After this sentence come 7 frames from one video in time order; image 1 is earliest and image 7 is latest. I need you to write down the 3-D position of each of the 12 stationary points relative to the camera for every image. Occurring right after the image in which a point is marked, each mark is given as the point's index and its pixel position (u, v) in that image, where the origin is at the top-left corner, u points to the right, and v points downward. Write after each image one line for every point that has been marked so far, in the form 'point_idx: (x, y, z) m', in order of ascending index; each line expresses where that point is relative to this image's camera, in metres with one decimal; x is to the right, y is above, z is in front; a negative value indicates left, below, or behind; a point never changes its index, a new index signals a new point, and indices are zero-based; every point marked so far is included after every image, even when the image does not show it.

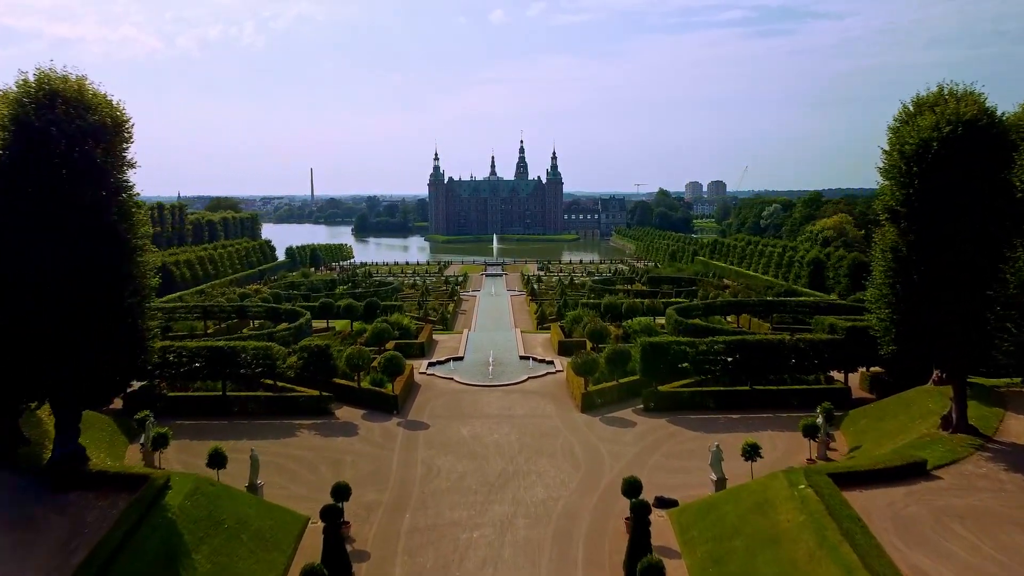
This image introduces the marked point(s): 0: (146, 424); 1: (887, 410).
0: (-5.2, -2.0, +16.1) m
1: (+5.7, -1.8, +17.0) m
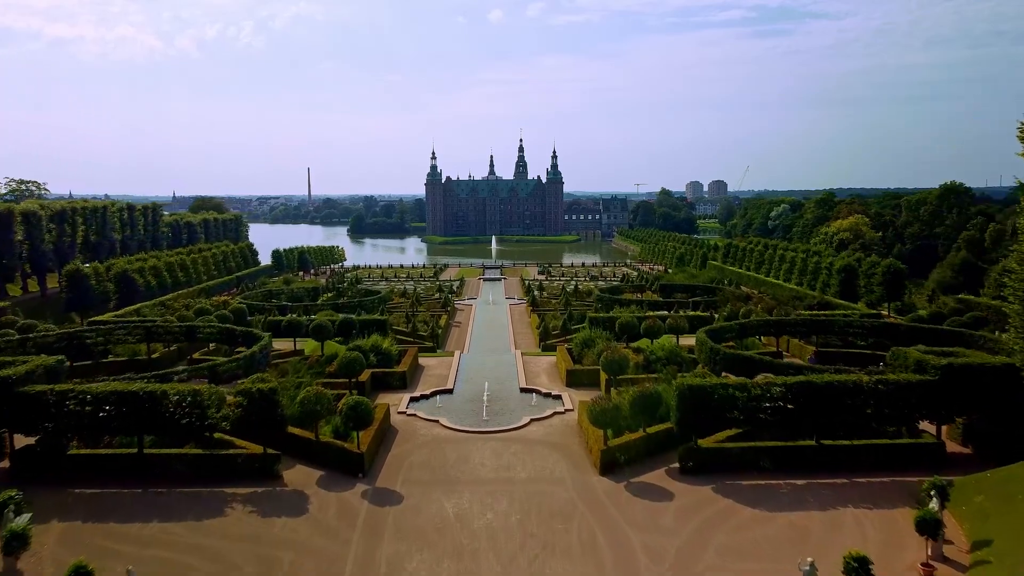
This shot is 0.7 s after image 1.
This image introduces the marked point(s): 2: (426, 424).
0: (-5.2, -2.3, +11.7) m
1: (+5.6, -2.2, +12.6) m
2: (-1.4, -2.3, +18.9) m
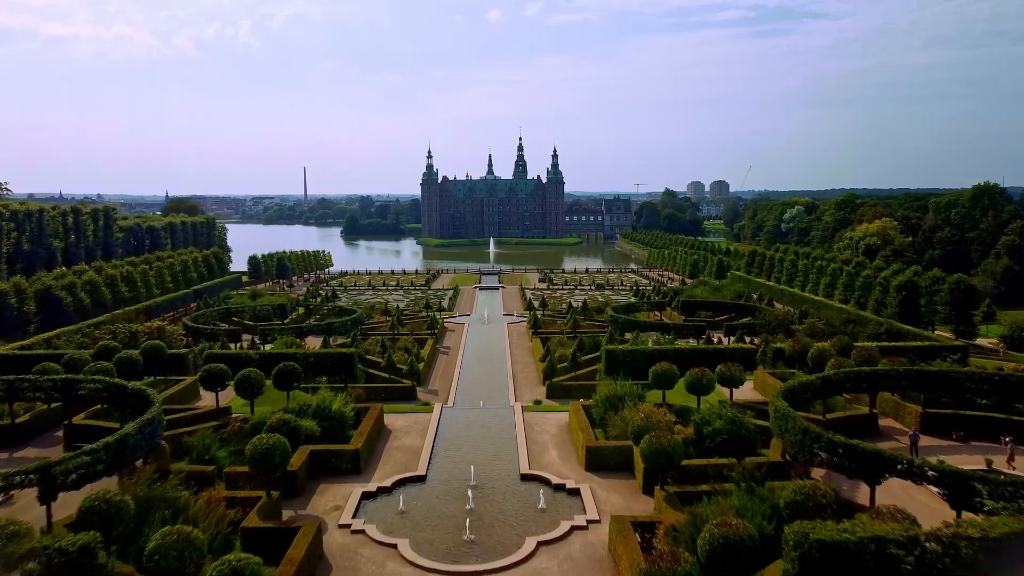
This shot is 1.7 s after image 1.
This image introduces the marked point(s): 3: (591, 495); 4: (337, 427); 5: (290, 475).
0: (-5.3, -2.9, +5.2) m
1: (+5.6, -2.8, +6.1) m
2: (-1.5, -2.9, +12.3) m
3: (+1.0, -2.7, +14.7) m
4: (-2.7, -2.1, +17.3) m
5: (-2.9, -2.4, +14.5) m
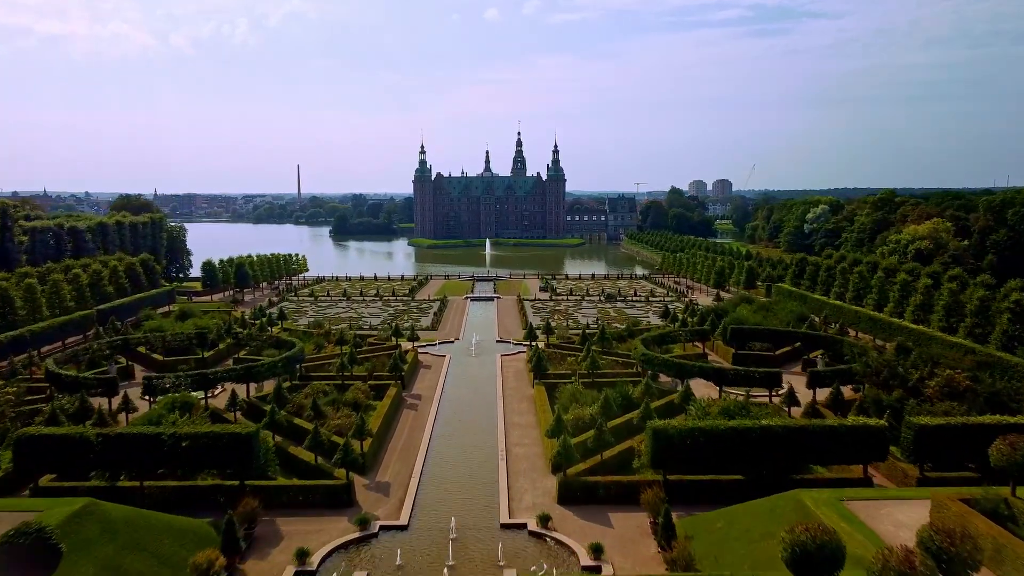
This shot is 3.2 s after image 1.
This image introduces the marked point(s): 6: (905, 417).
0: (-5.4, -3.6, -4.8) m
1: (+5.5, -3.5, -3.9) m
2: (-1.6, -3.5, +2.4) m
3: (+0.9, -3.3, +4.7) m
4: (-2.8, -2.7, +7.4) m
5: (-3.0, -3.0, +4.5) m
6: (+6.7, -2.0, +19.1) m
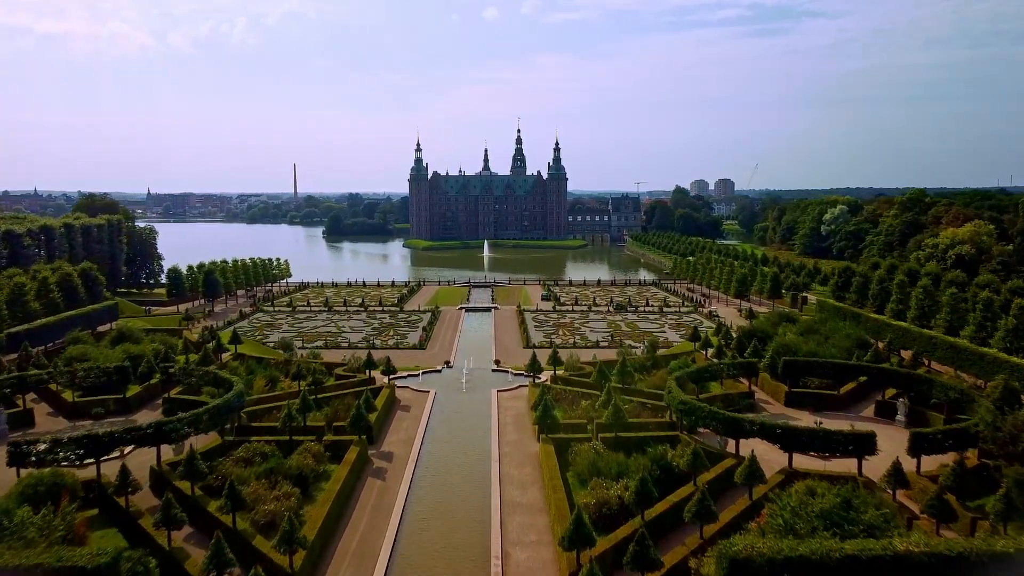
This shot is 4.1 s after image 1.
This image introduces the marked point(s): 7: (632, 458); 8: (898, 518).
0: (-5.4, -4.1, -10.9) m
1: (+5.5, -4.0, -10.0) m
2: (-1.6, -4.0, -3.8) m
3: (+0.9, -3.8, -1.4) m
4: (-2.8, -3.2, +1.2) m
5: (-3.0, -3.5, -1.6) m
6: (+6.6, -2.5, +12.9) m
7: (+1.9, -2.6, +18.5) m
8: (+4.8, -2.6, +14.0) m
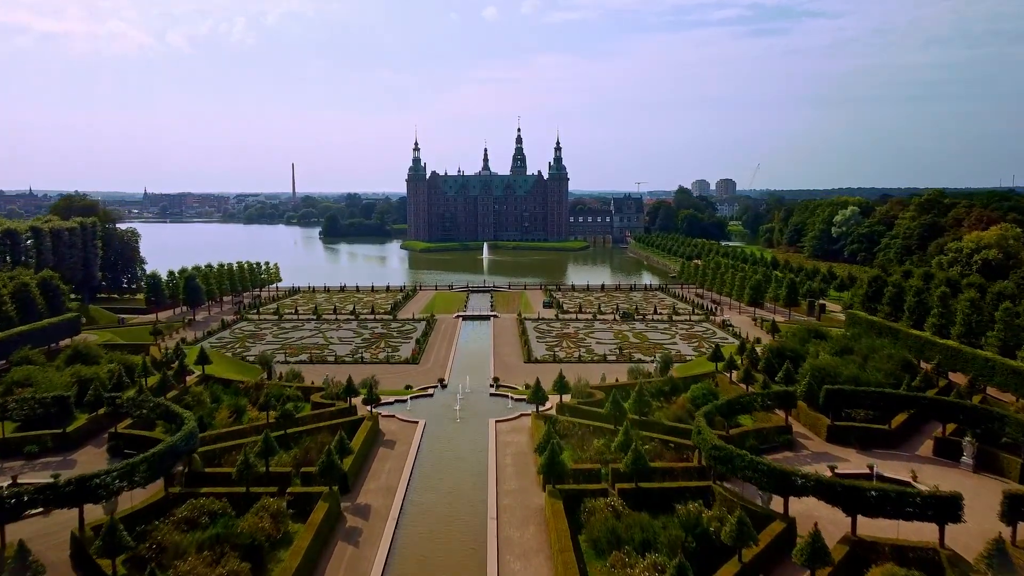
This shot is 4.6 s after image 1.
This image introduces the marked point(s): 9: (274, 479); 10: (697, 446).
0: (-5.4, -4.4, -14.3) m
1: (+5.5, -4.4, -13.3) m
2: (-1.6, -4.4, -7.1) m
3: (+0.9, -4.2, -4.7) m
4: (-2.8, -3.6, -2.1) m
5: (-3.0, -3.9, -4.9) m
6: (+6.6, -2.8, +9.6) m
7: (+1.9, -3.0, +15.2) m
8: (+4.8, -3.0, +10.7) m
9: (-3.8, -2.9, +17.9) m
10: (+3.1, -2.5, +18.9) m
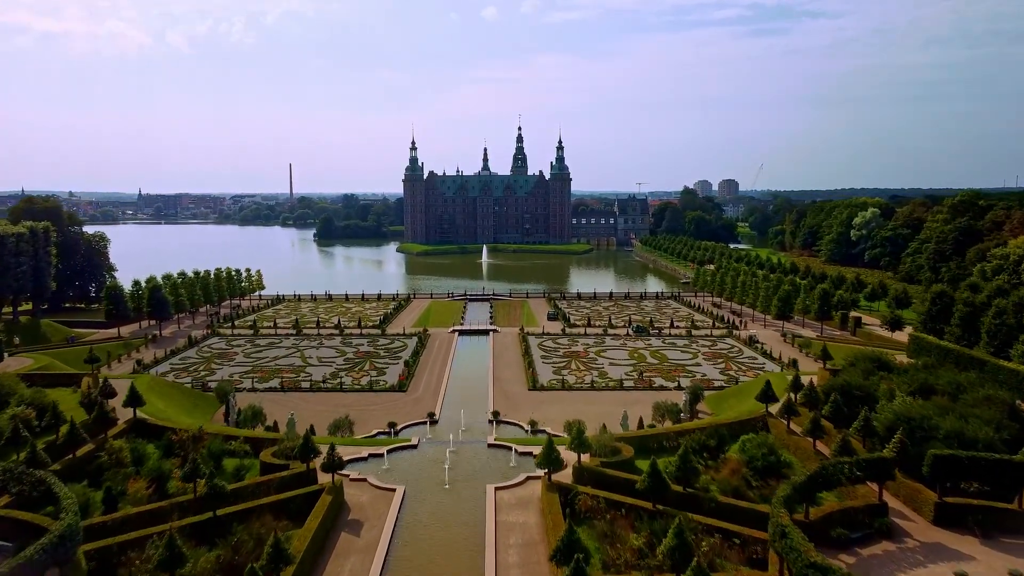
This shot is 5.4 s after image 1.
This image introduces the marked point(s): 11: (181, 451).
0: (-5.3, -4.9, -19.6) m
1: (+5.6, -4.8, -18.6) m
2: (-1.5, -4.9, -12.4) m
3: (+1.0, -4.6, -10.0) m
4: (-2.7, -4.1, -7.4) m
5: (-2.9, -4.4, -10.3) m
6: (+6.7, -3.3, +4.3) m
7: (+2.0, -3.4, +9.9) m
8: (+4.8, -3.5, +5.4) m
9: (-3.7, -3.4, +12.6) m
10: (+3.2, -3.0, +13.5) m
11: (-5.9, -2.8, +20.0) m
